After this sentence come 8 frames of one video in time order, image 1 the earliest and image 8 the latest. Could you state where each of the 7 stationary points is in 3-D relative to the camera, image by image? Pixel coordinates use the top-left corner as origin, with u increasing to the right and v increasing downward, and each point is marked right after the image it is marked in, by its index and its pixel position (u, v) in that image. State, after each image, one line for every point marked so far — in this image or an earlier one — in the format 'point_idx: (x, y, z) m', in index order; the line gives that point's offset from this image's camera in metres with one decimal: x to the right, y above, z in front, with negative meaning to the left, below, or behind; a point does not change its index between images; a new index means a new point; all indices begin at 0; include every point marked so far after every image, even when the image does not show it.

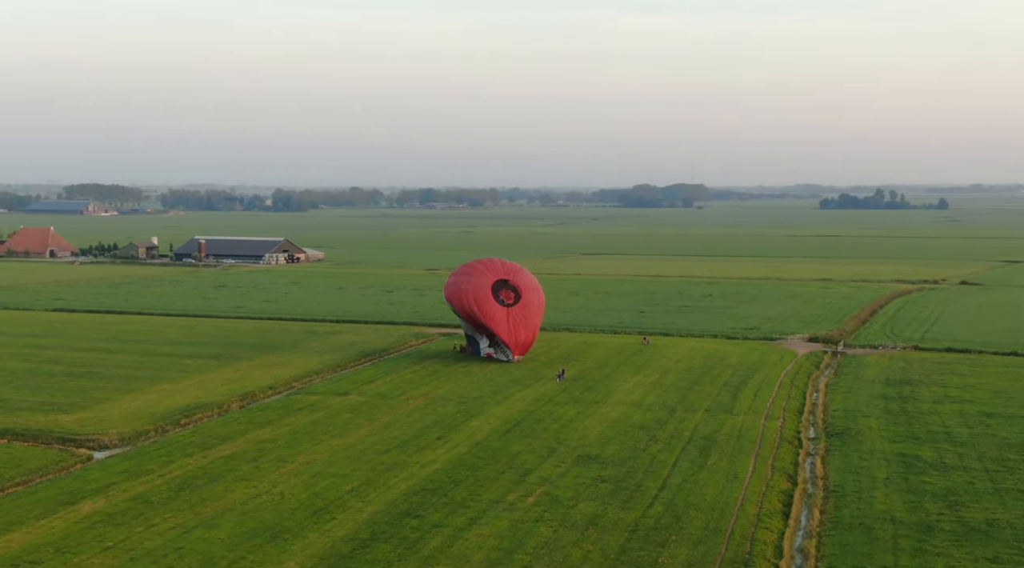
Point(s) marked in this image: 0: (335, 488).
0: (-2.5, -2.9, +17.4) m
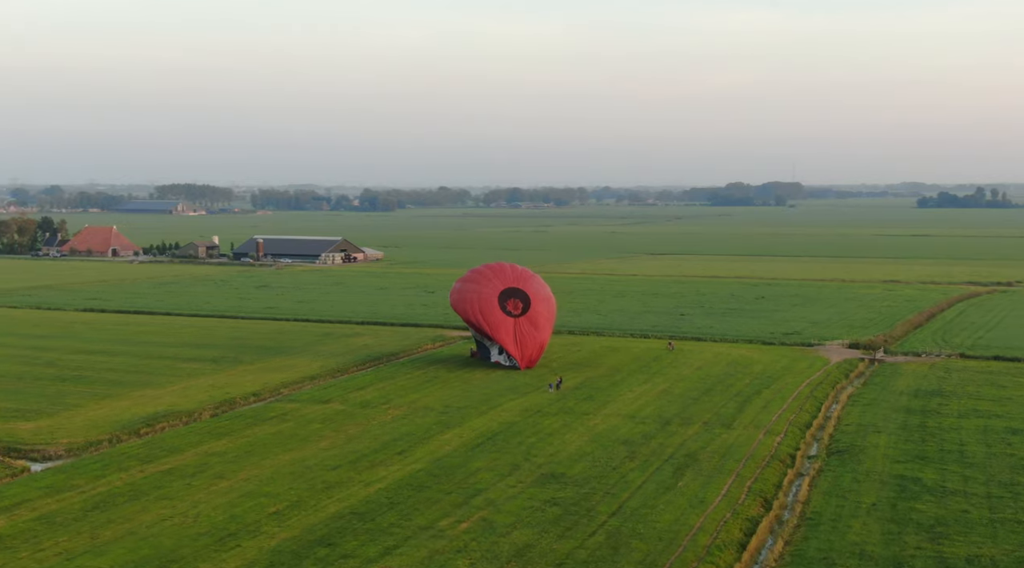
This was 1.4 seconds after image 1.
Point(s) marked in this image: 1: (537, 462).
0: (-3.3, -2.9, +16.2) m
1: (+0.4, -2.8, +19.8) m
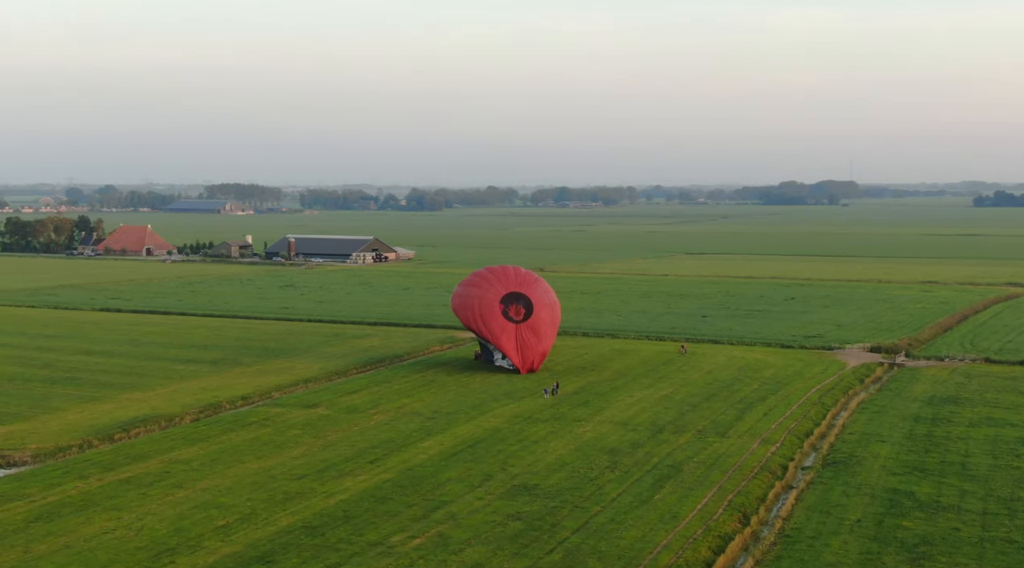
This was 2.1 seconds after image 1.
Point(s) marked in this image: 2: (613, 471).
0: (-3.8, -3.0, +15.5) m
1: (0.0, -2.9, +19.0) m
2: (+1.6, -2.9, +19.3) m
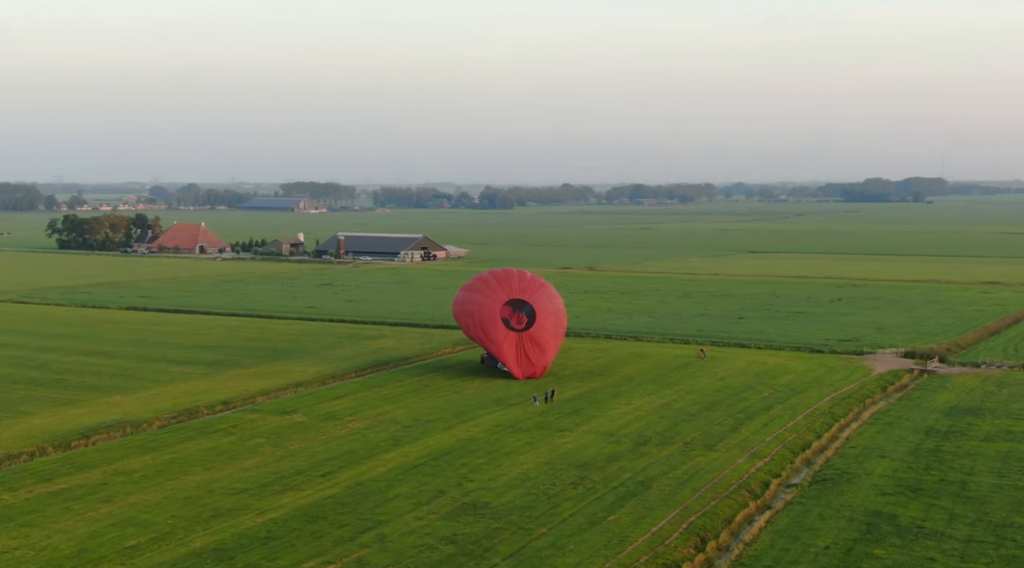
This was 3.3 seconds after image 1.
0: (-4.6, -3.0, +14.6) m
1: (-0.6, -2.9, +17.9) m
2: (+0.9, -3.0, +18.1) m
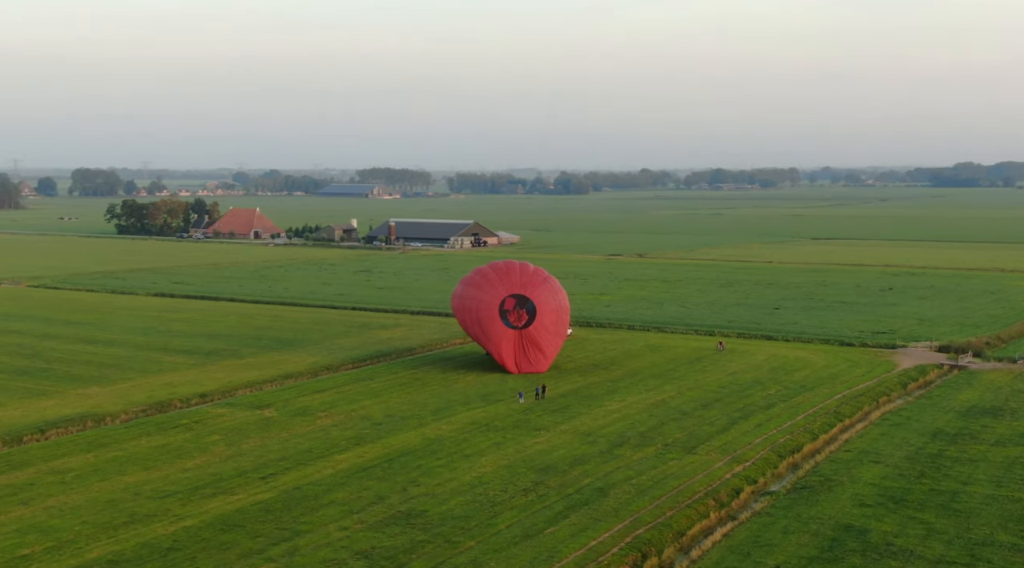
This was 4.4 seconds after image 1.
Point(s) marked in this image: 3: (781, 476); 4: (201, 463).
0: (-5.6, -2.9, +13.8) m
1: (-1.4, -2.8, +16.9) m
2: (+0.2, -2.9, +17.0) m
3: (+4.2, -3.0, +19.5) m
4: (-4.6, -2.7, +18.6) m
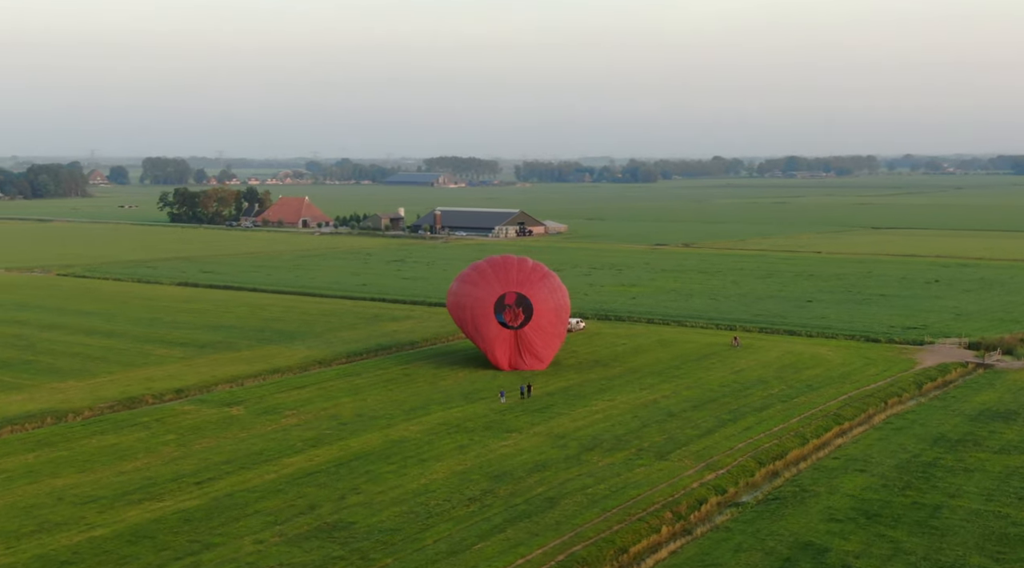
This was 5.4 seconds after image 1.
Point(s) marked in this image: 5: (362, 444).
0: (-6.4, -2.9, +13.1) m
1: (-2.1, -2.8, +16.0) m
2: (-0.5, -2.8, +16.0) m
3: (+3.6, -3.0, +18.4) m
4: (-5.3, -2.6, +17.8) m
5: (-2.3, -2.5, +19.8) m
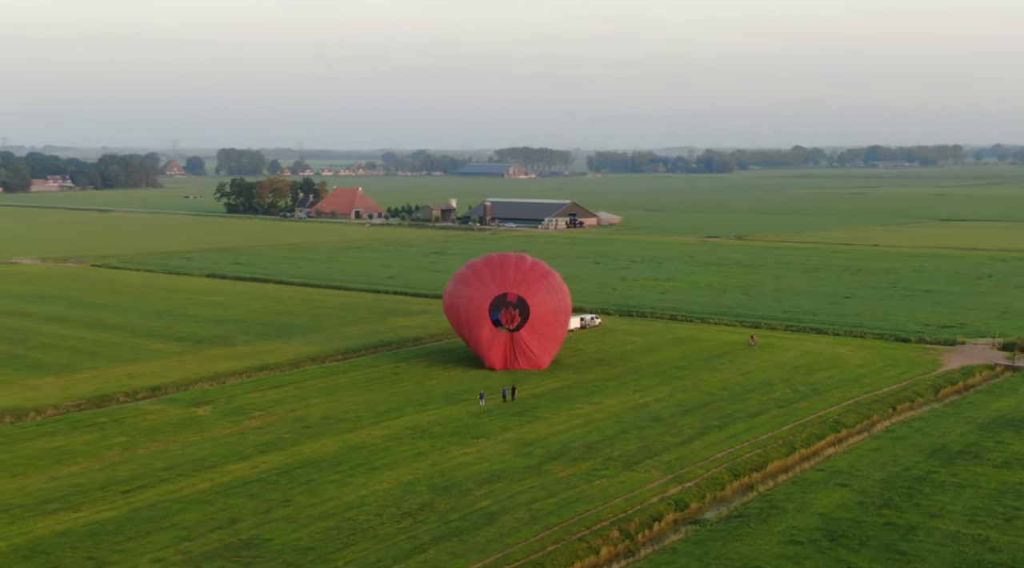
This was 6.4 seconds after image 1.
0: (-7.4, -2.9, +12.4) m
1: (-2.9, -2.8, +15.1) m
2: (-1.3, -2.8, +15.1) m
3: (+2.9, -3.0, +17.2) m
4: (-5.9, -2.6, +17.1) m
5: (-2.9, -2.5, +18.9) m
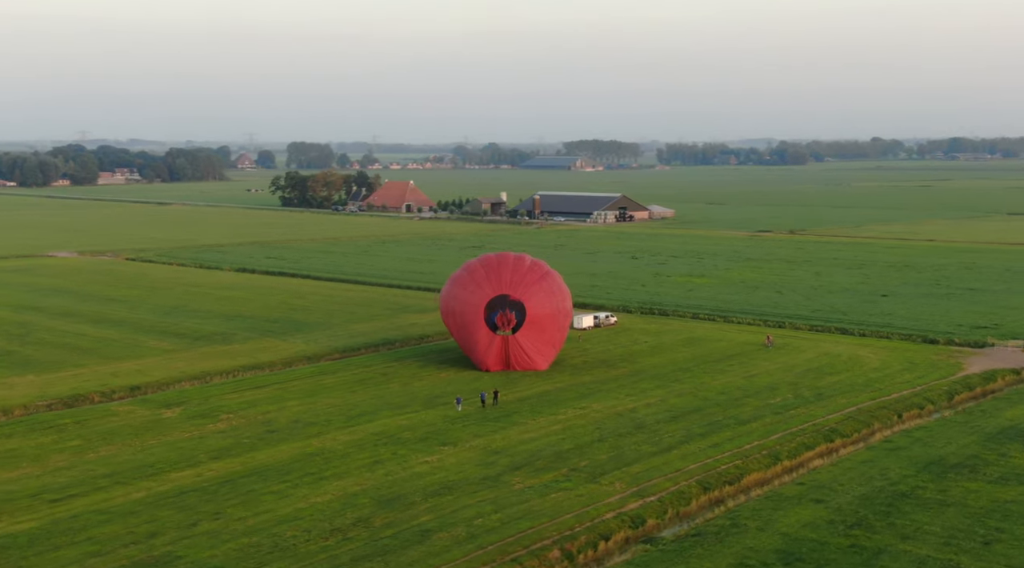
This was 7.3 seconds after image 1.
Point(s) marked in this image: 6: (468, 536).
0: (-8.2, -2.9, +12.0) m
1: (-3.7, -2.8, +14.4) m
2: (-2.1, -2.9, +14.4) m
3: (+2.3, -3.0, +16.2) m
4: (-6.6, -2.6, +16.6) m
5: (-3.4, -2.5, +18.2) m
6: (-0.5, -2.9, +14.5) m
